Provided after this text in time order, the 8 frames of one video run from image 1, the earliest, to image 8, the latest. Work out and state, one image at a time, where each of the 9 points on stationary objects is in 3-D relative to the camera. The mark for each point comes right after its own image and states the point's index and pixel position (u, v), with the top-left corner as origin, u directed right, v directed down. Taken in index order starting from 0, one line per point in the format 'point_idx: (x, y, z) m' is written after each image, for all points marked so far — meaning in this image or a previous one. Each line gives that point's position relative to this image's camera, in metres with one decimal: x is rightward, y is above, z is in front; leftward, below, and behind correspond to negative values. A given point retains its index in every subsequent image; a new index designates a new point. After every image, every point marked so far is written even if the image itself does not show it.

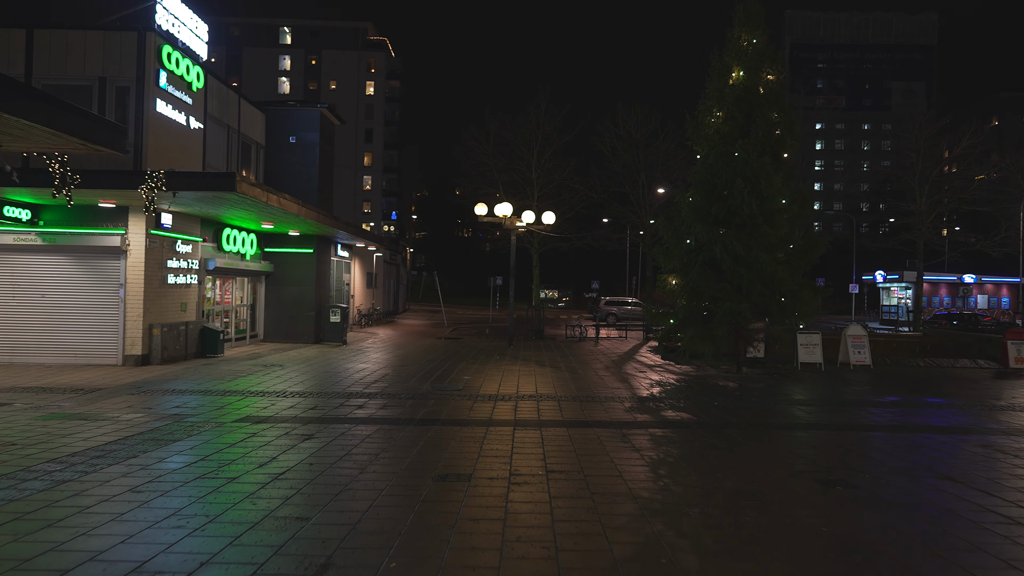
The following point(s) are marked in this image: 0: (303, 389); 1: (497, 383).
0: (-2.9, -1.5, +11.8) m
1: (-0.2, -1.5, +12.5) m
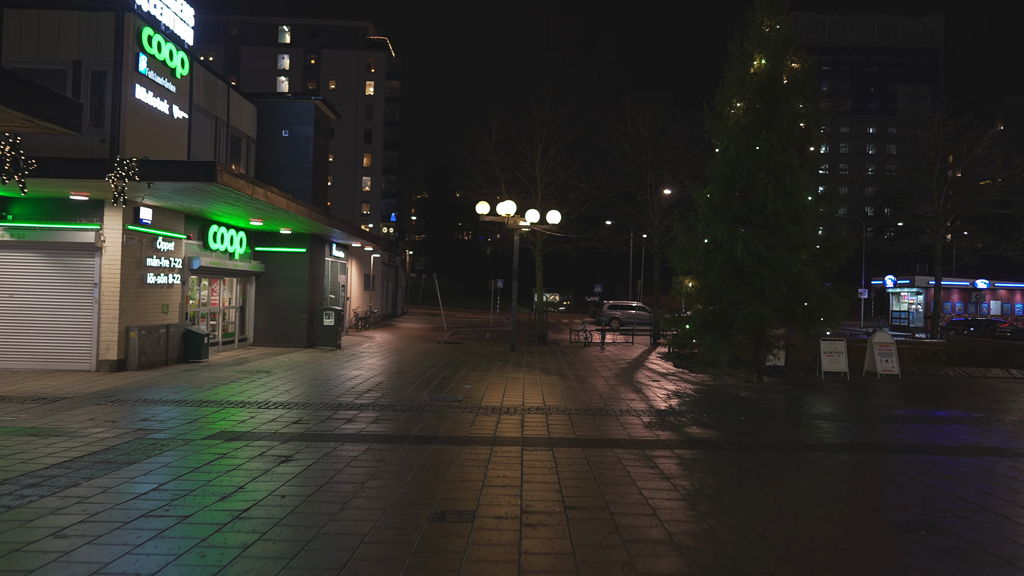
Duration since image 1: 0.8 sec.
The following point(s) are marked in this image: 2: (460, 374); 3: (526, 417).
0: (-2.9, -1.5, +10.8) m
1: (-0.2, -1.6, +11.5) m
2: (-0.9, -1.6, +14.6) m
3: (+0.2, -1.5, +9.5) m
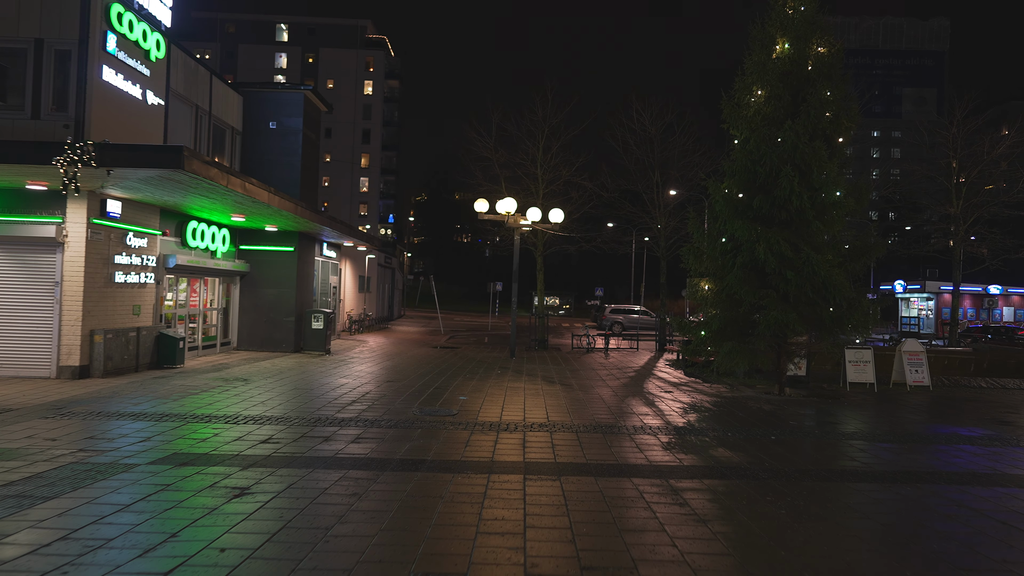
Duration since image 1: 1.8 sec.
0: (-2.9, -1.5, +9.7) m
1: (-0.2, -1.6, +10.4) m
2: (-0.9, -1.6, +13.5) m
3: (+0.2, -1.6, +8.4) m
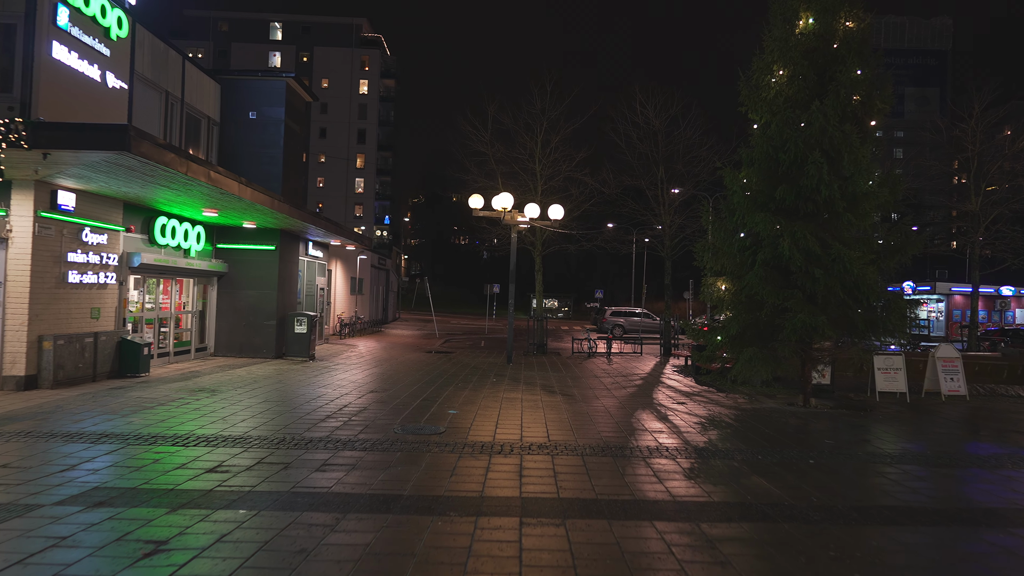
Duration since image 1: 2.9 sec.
0: (-2.9, -1.5, +8.5) m
1: (-0.2, -1.6, +9.1) m
2: (-1.0, -1.6, +12.2) m
3: (+0.1, -1.6, +7.1) m
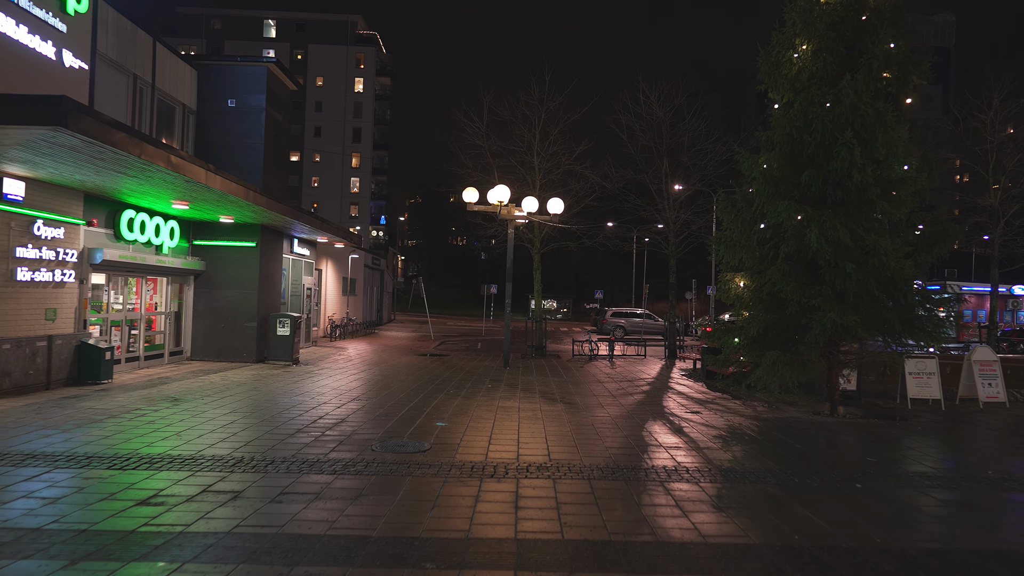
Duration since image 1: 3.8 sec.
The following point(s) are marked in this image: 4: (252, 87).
0: (-2.9, -1.5, +7.4) m
1: (-0.3, -1.5, +8.0) m
2: (-1.1, -1.6, +11.1) m
3: (+0.1, -1.5, +6.0) m
4: (-5.4, +4.2, +16.6) m
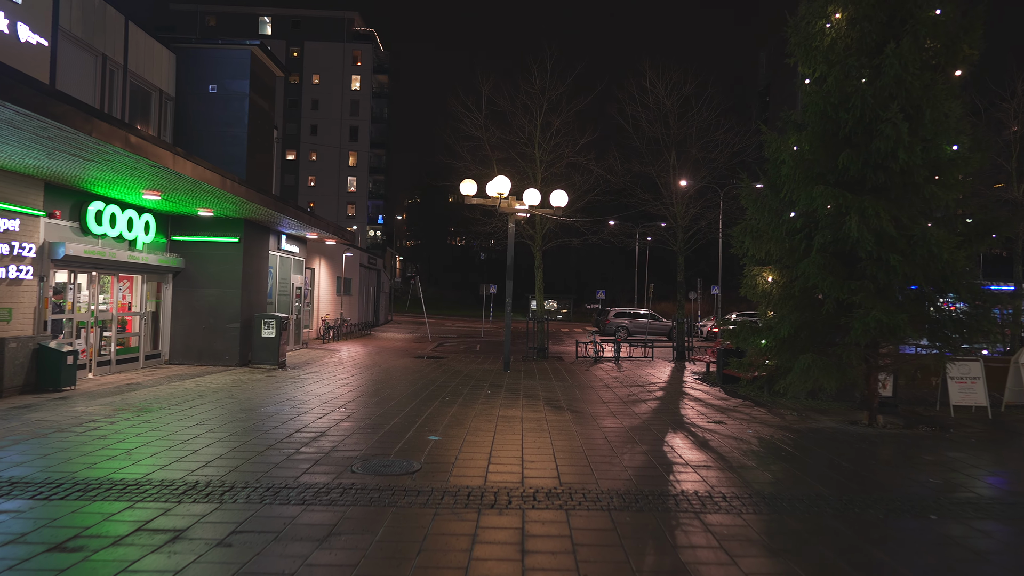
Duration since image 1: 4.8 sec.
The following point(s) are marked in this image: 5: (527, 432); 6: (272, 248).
0: (-2.9, -1.4, +6.3) m
1: (-0.2, -1.5, +7.0) m
2: (-1.0, -1.6, +10.1) m
3: (+0.1, -1.5, +5.0) m
4: (-5.4, +4.2, +15.5) m
5: (+0.2, -1.5, +8.5) m
6: (-5.3, +0.9, +17.6) m
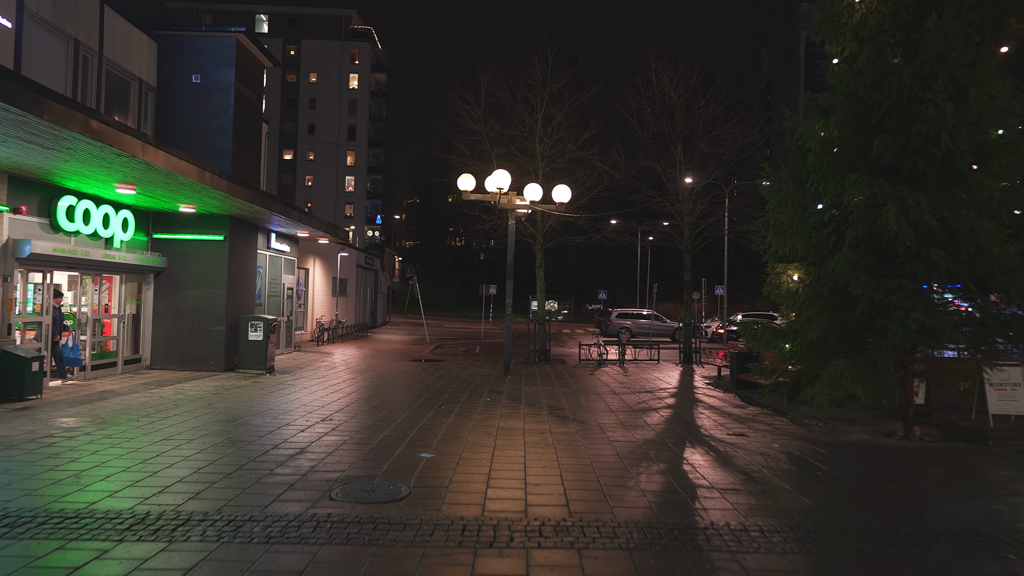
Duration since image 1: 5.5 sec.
0: (-2.9, -1.4, +5.5) m
1: (-0.2, -1.5, +6.2) m
2: (-1.0, -1.6, +9.3) m
3: (+0.1, -1.5, +4.2) m
4: (-5.4, +4.2, +14.7) m
5: (+0.2, -1.5, +7.7) m
6: (-5.3, +0.9, +16.8) m
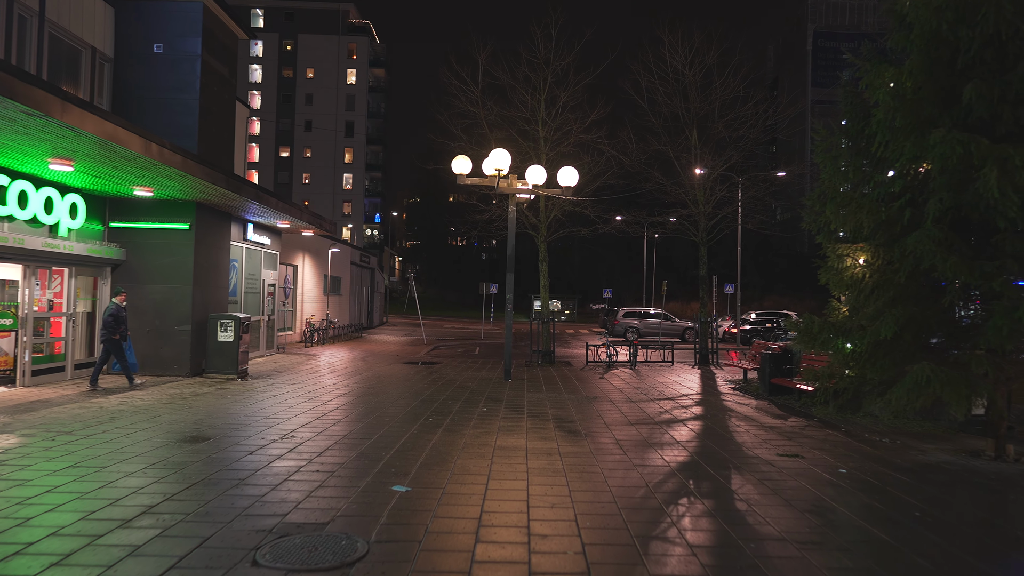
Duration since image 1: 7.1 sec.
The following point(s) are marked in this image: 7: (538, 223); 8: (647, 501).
0: (-2.9, -1.3, +3.9) m
1: (-0.2, -1.4, +4.6) m
2: (-1.0, -1.4, +7.7) m
3: (+0.1, -1.3, +2.6) m
4: (-5.4, +4.3, +13.2) m
5: (+0.2, -1.4, +6.1) m
6: (-5.3, +1.0, +15.2) m
7: (+0.6, +1.5, +18.8) m
8: (+0.9, -1.4, +5.3) m
